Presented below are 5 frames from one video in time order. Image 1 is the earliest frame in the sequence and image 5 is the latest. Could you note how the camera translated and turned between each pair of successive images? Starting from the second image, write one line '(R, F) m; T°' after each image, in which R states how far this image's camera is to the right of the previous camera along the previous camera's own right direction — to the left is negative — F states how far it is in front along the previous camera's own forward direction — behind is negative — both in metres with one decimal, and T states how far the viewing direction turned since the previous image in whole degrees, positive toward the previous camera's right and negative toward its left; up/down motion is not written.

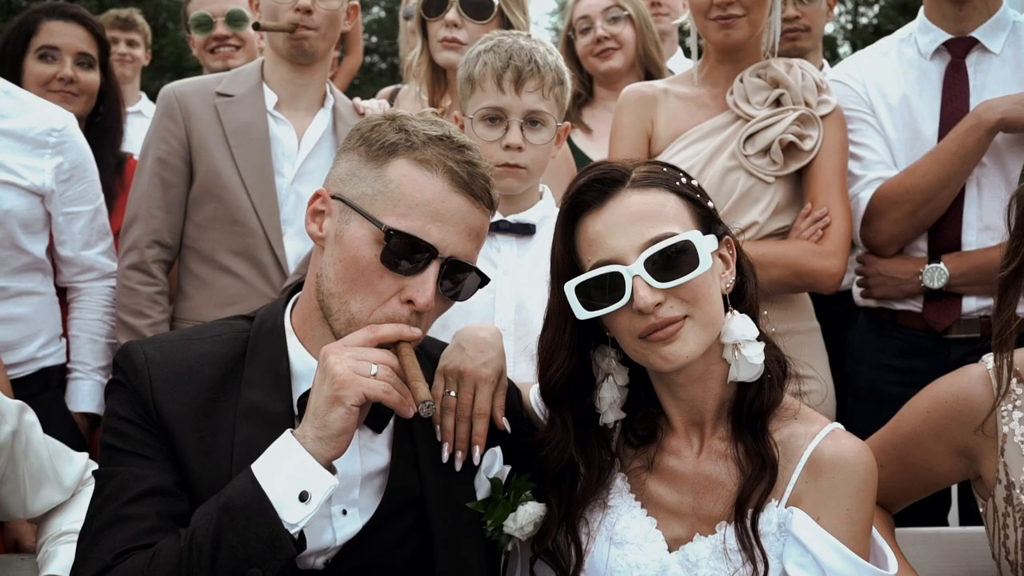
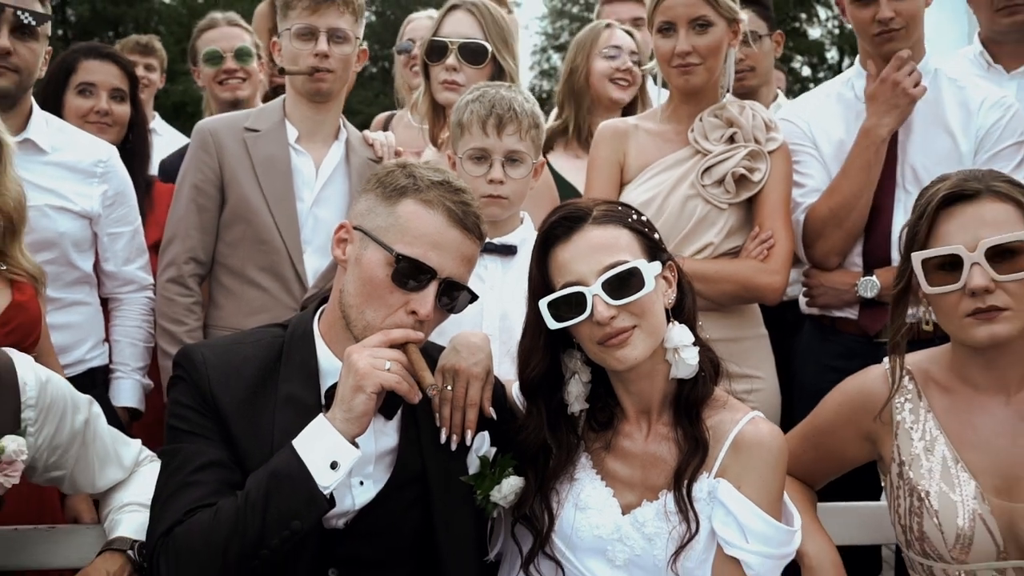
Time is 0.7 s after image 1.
(0.0, -0.5) m; 0°
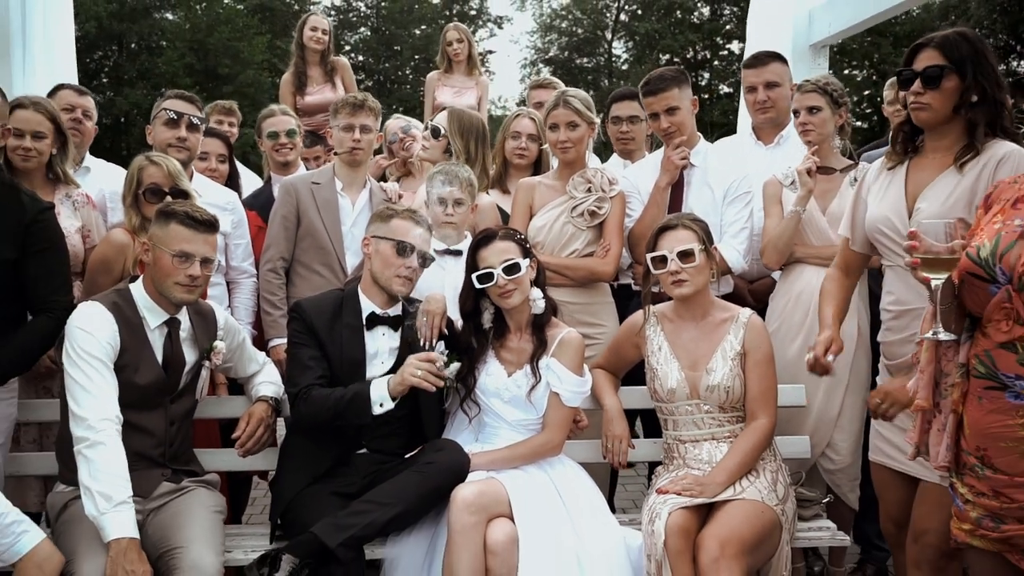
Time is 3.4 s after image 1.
(+0.3, -2.7) m; 0°
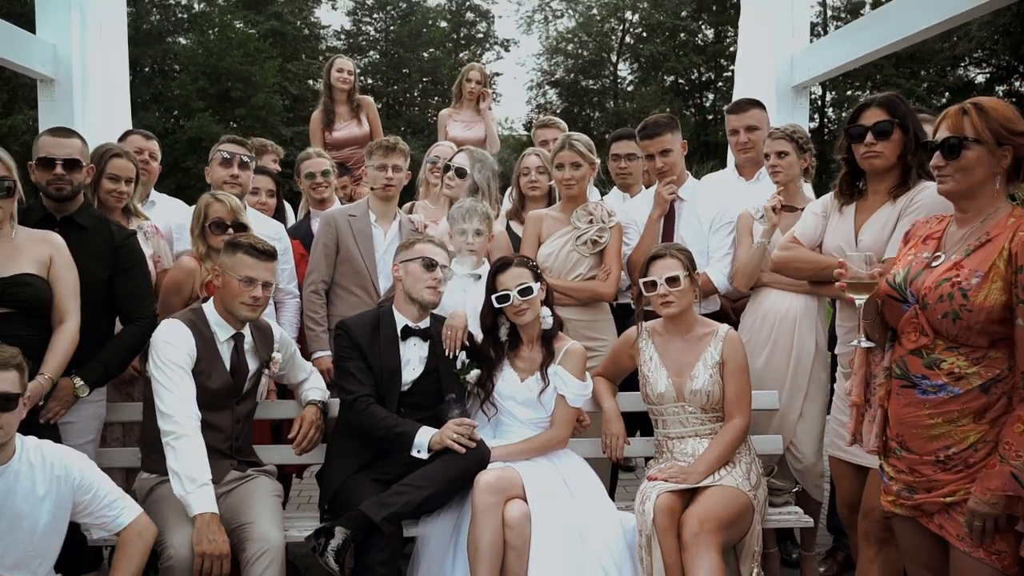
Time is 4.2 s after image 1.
(0.0, -0.9) m; 0°
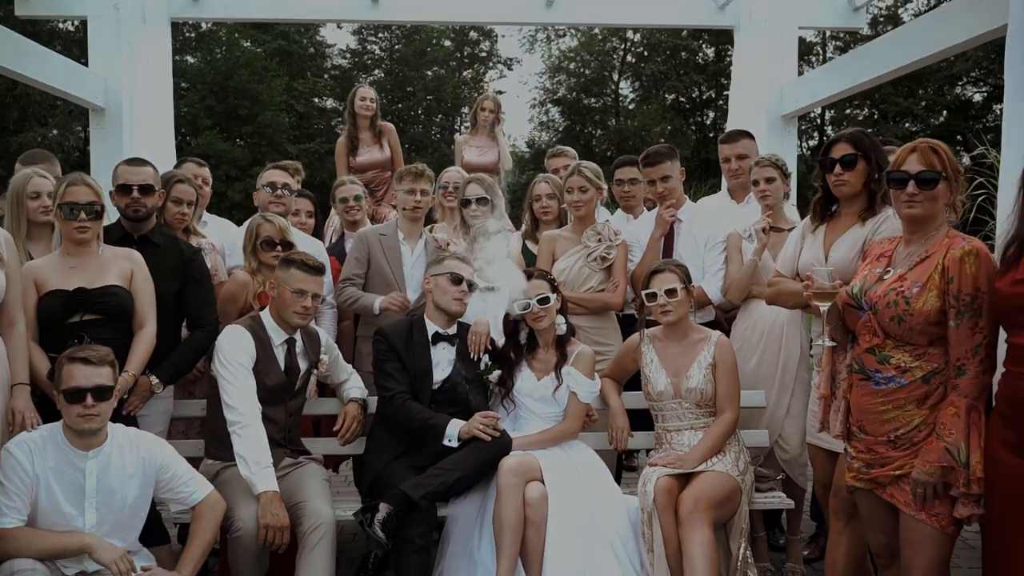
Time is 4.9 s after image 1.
(-0.1, -0.9) m; 0°
